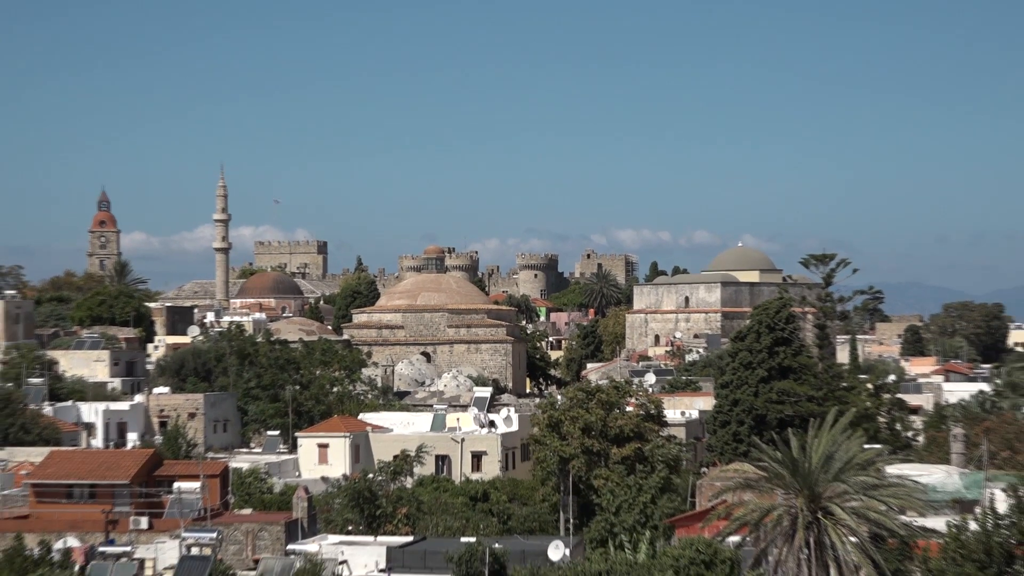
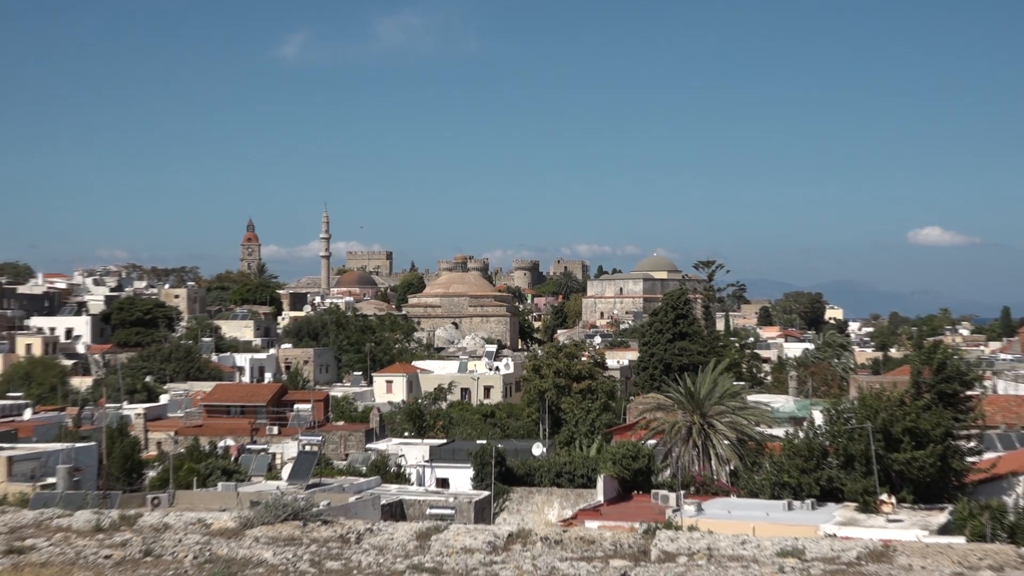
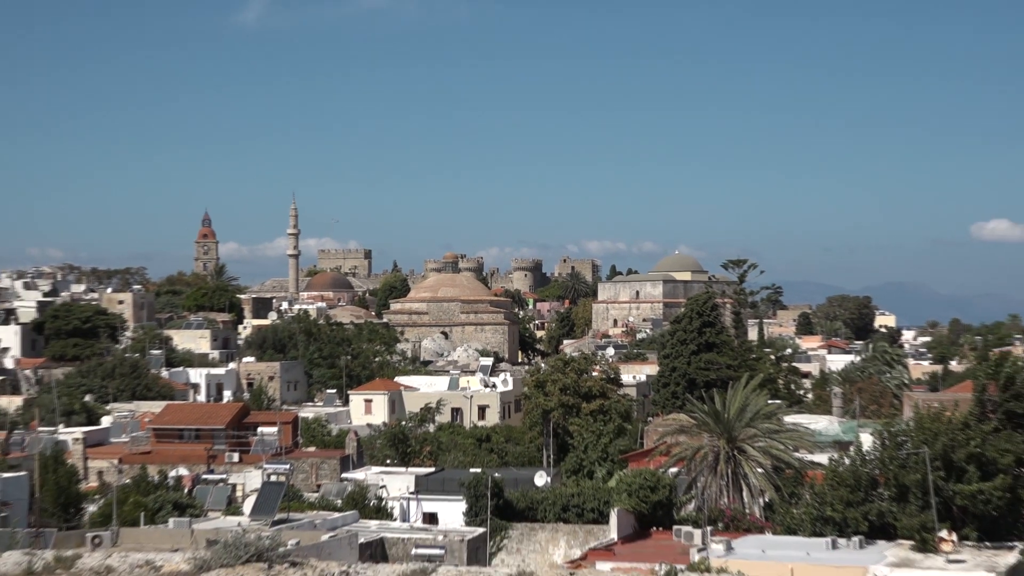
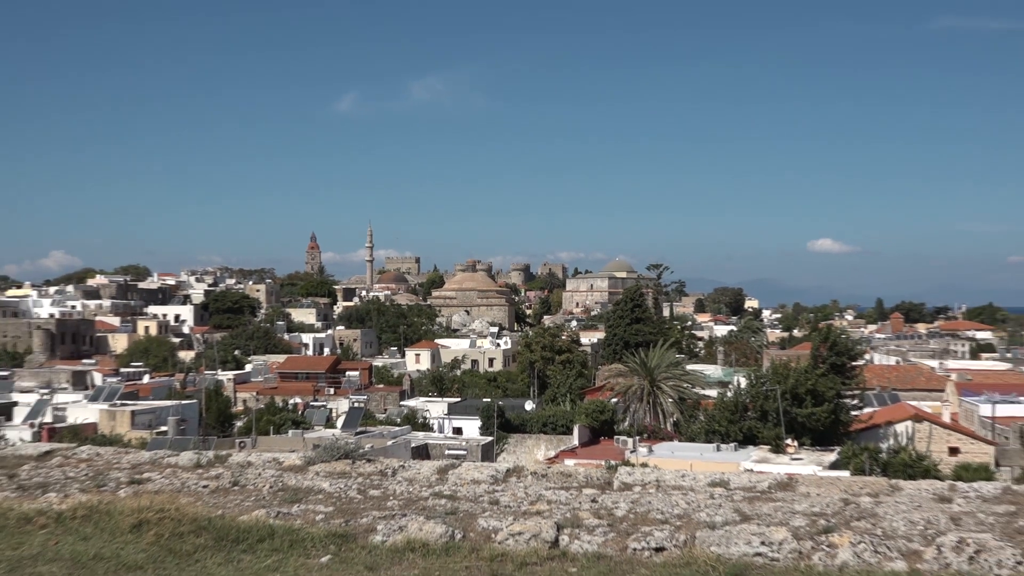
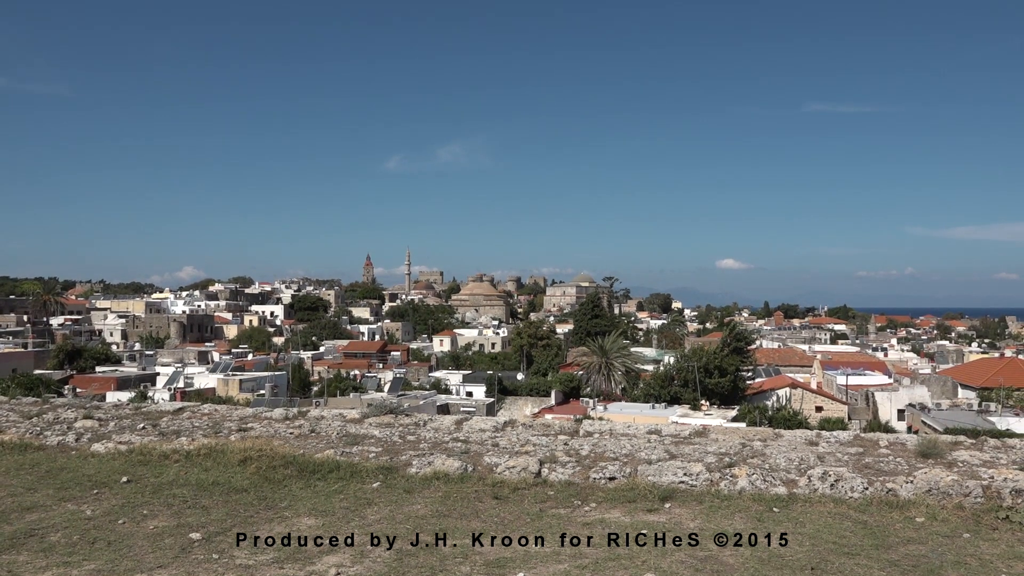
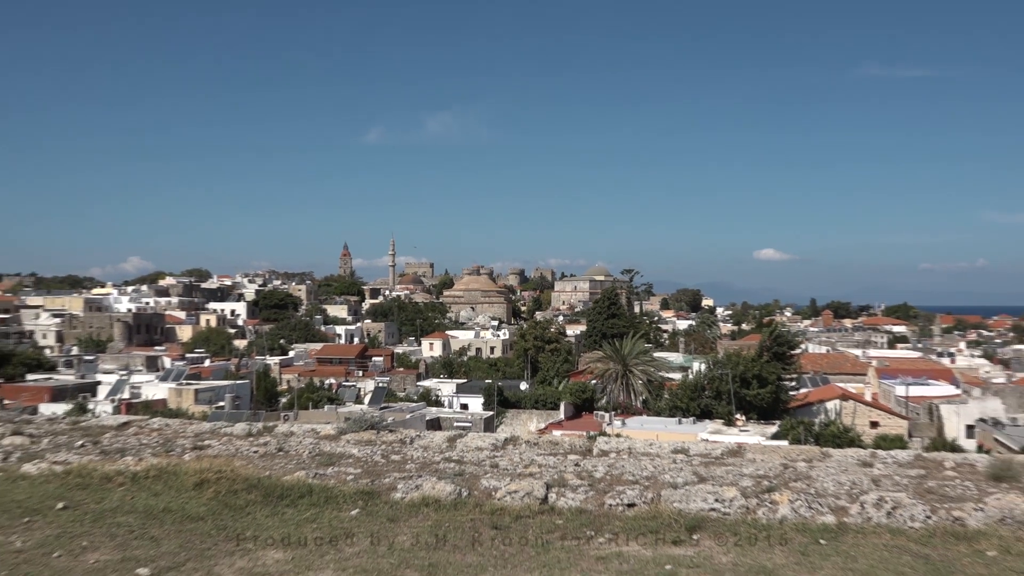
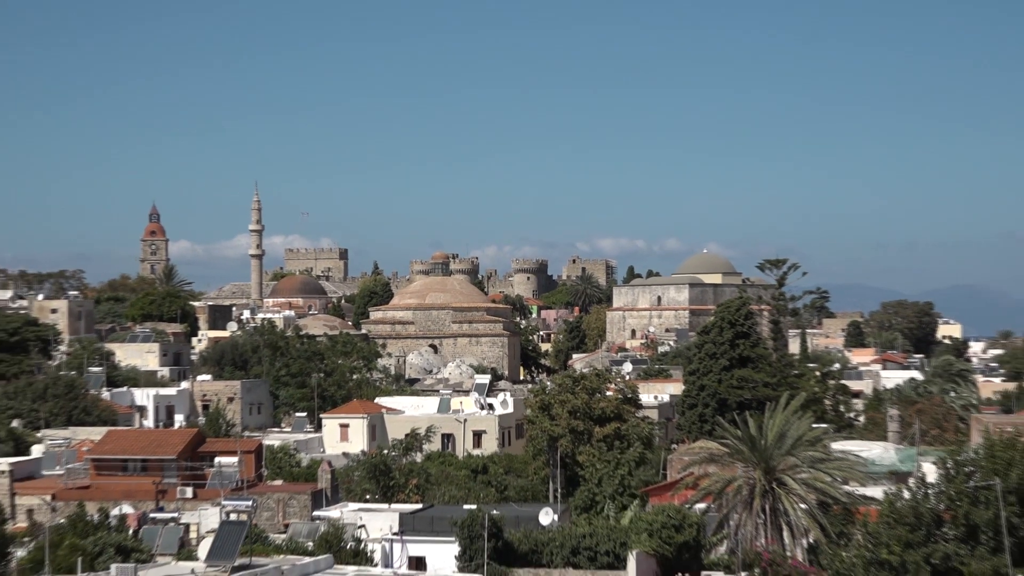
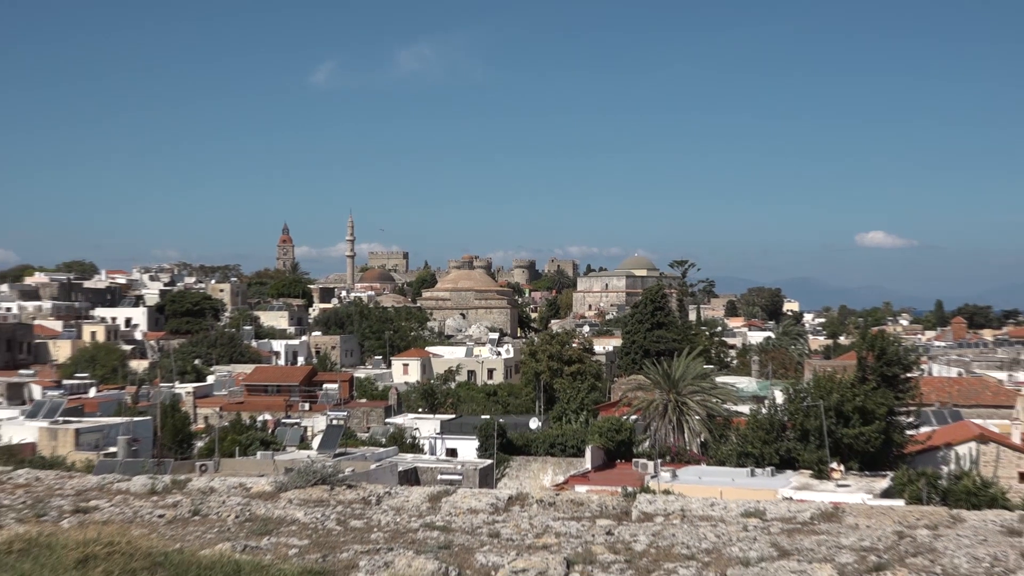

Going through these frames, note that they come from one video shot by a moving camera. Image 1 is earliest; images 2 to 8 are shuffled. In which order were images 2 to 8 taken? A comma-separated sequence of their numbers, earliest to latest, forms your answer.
7, 3, 2, 8, 4, 6, 5
